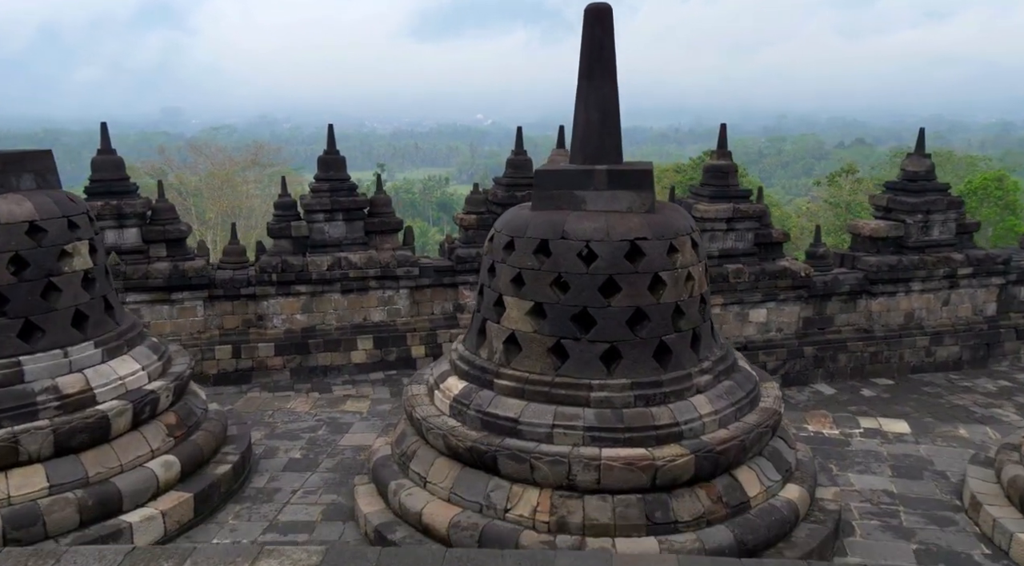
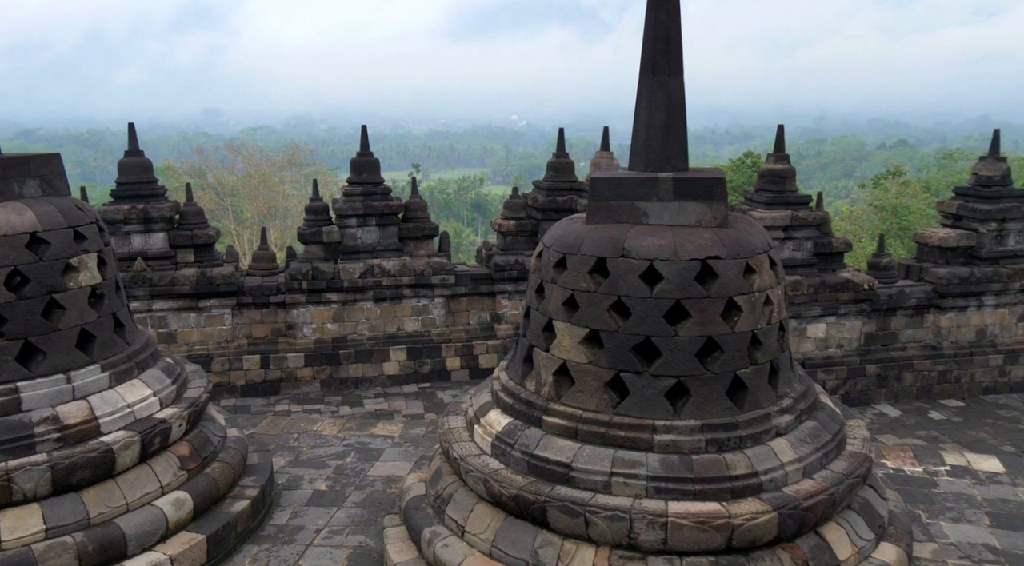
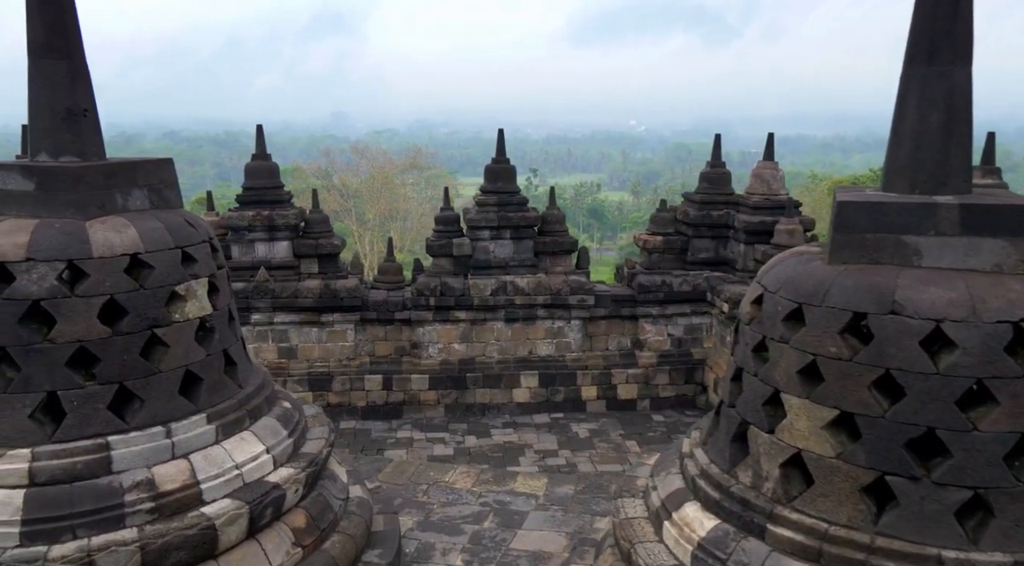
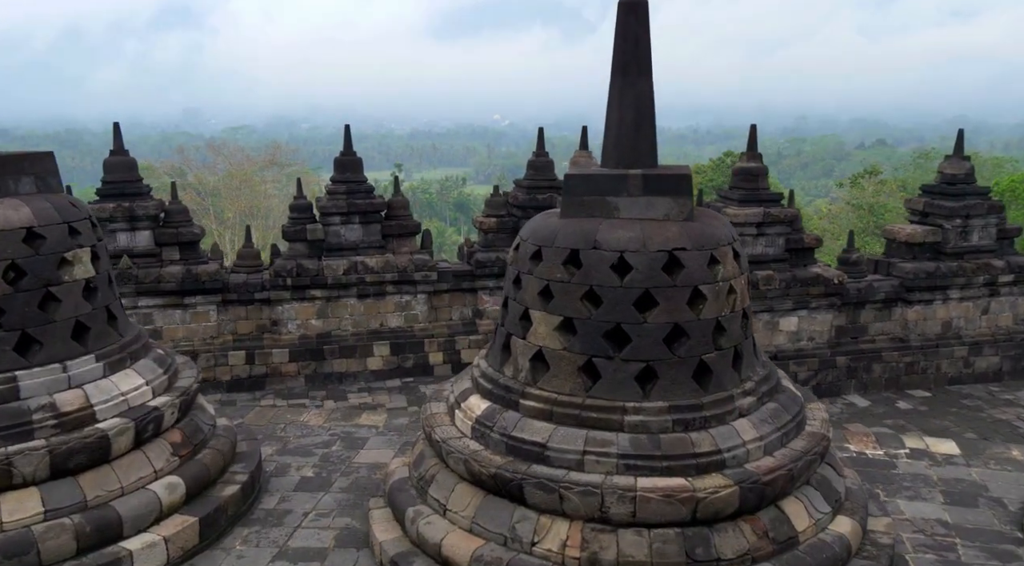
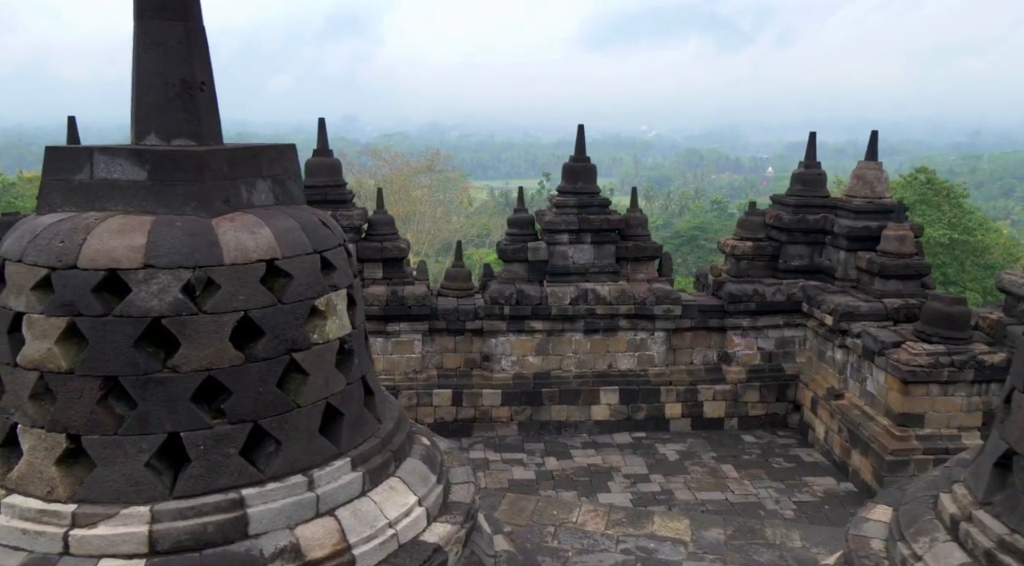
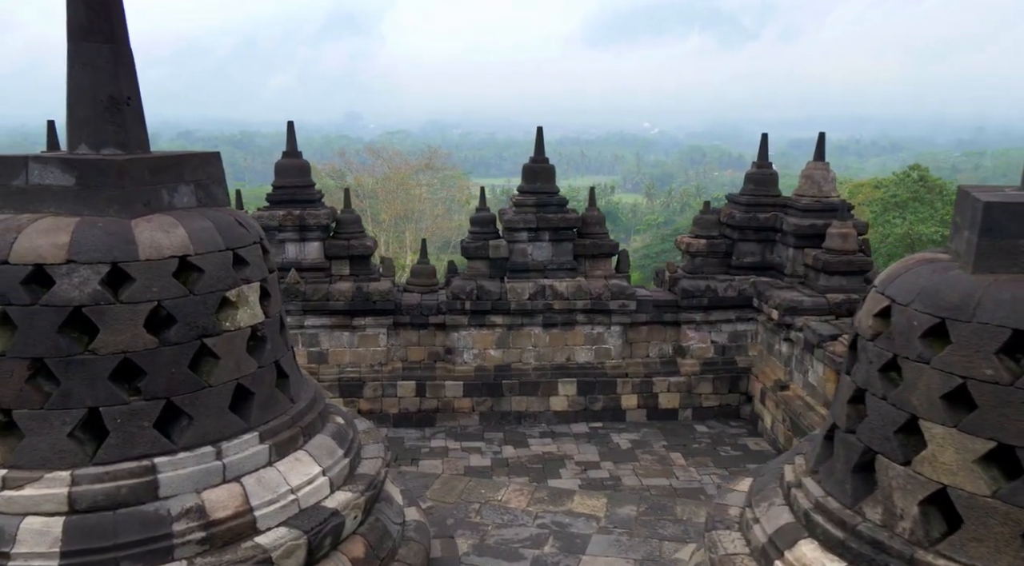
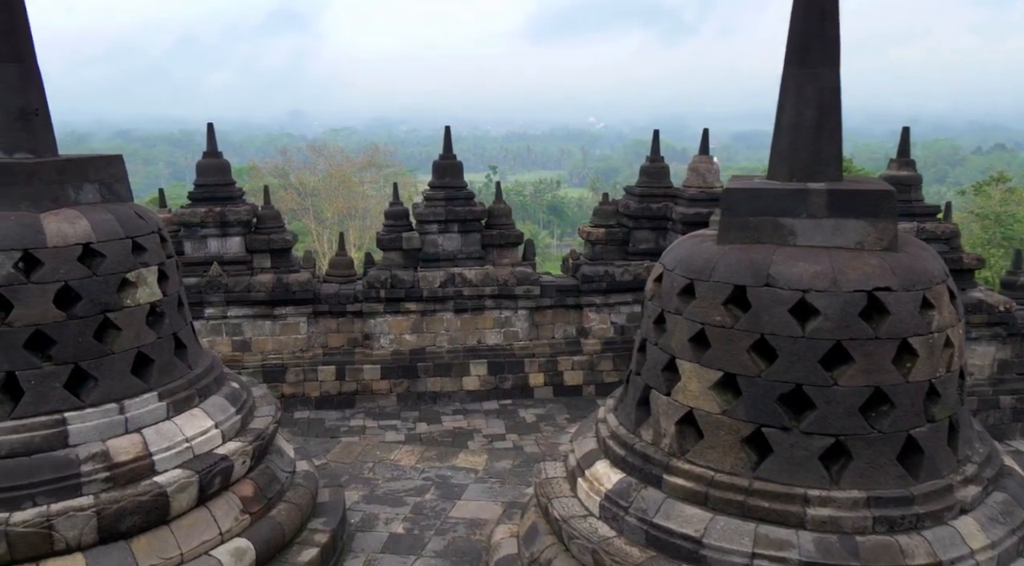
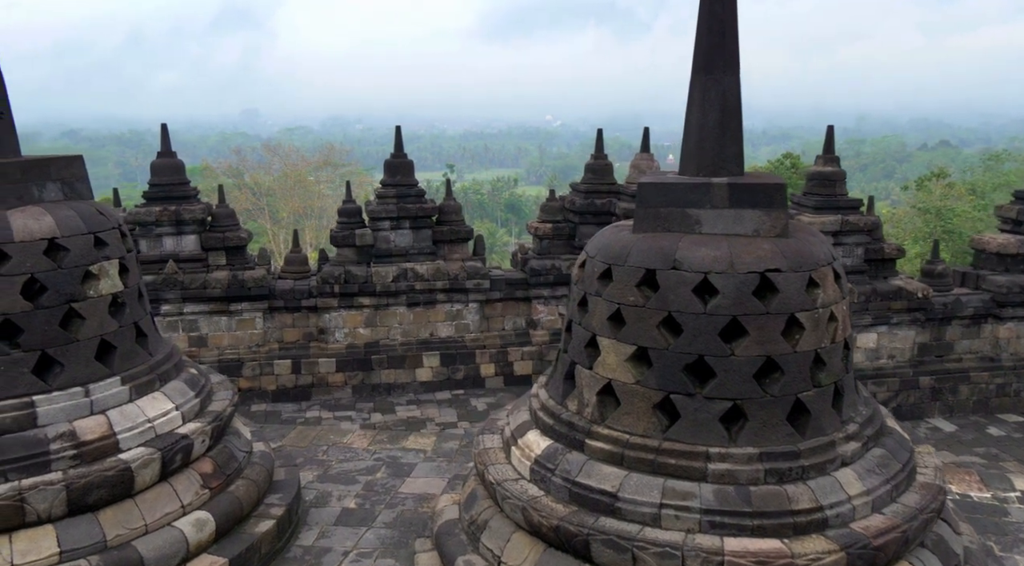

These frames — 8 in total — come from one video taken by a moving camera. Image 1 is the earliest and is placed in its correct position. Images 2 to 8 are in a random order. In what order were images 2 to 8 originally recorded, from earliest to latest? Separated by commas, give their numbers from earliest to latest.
4, 2, 8, 7, 3, 6, 5
